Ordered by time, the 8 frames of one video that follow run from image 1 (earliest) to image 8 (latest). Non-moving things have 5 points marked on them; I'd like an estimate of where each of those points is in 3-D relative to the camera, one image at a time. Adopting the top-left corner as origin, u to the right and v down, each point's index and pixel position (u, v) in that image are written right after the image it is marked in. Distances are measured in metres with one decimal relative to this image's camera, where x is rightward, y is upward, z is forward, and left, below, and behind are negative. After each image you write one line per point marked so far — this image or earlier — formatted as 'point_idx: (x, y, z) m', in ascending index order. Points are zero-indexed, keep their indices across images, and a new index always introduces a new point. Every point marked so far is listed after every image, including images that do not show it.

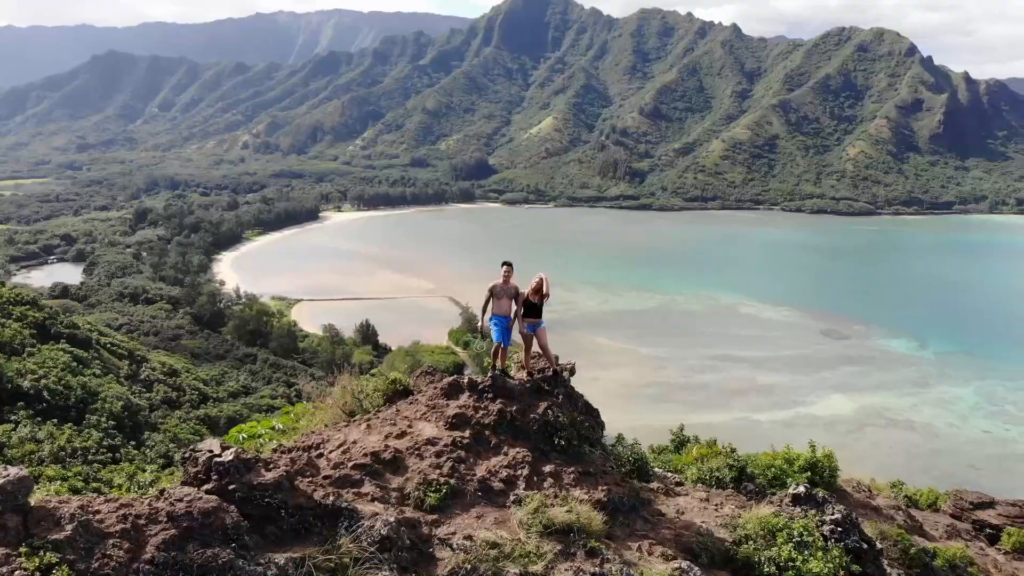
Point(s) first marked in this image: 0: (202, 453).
0: (-1.8, -1.0, +5.0) m
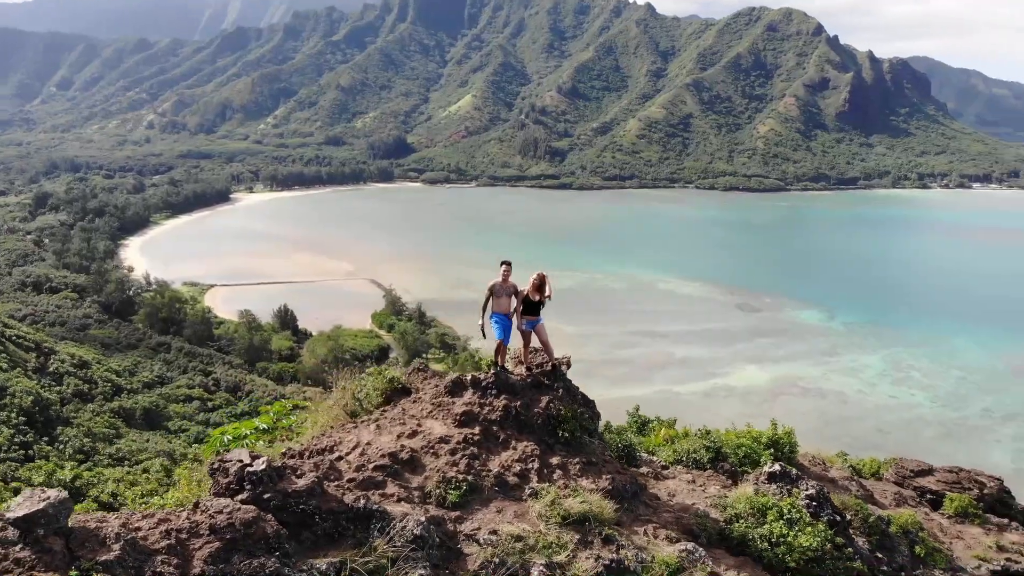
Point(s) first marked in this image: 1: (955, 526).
0: (-1.6, -1.1, +5.1) m
1: (+5.7, -3.1, +10.7) m
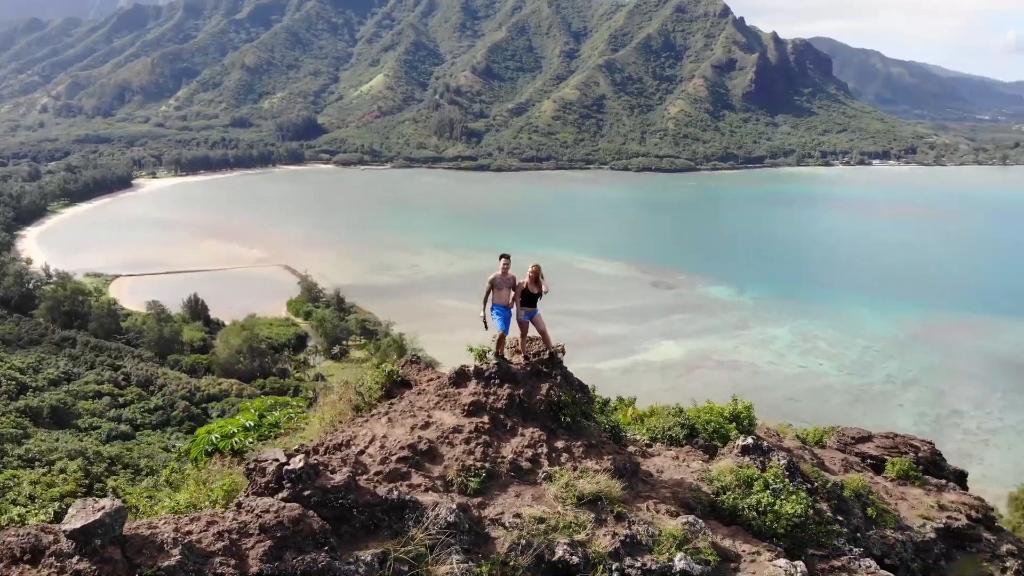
0: (-1.5, -1.1, +5.1) m
1: (+5.3, -2.8, +11.5) m
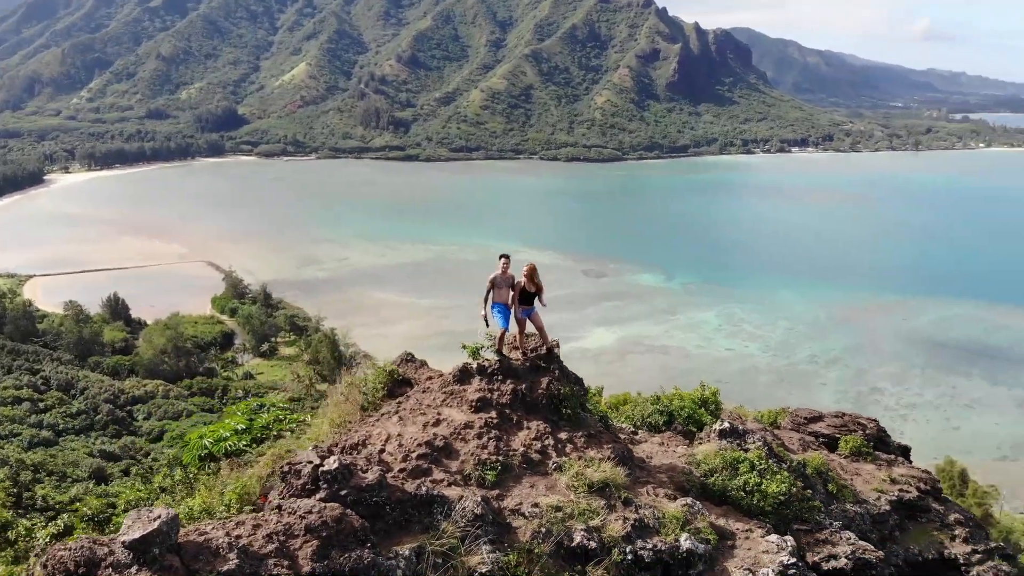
0: (-1.3, -1.1, +5.3) m
1: (+5.0, -2.6, +12.2) m
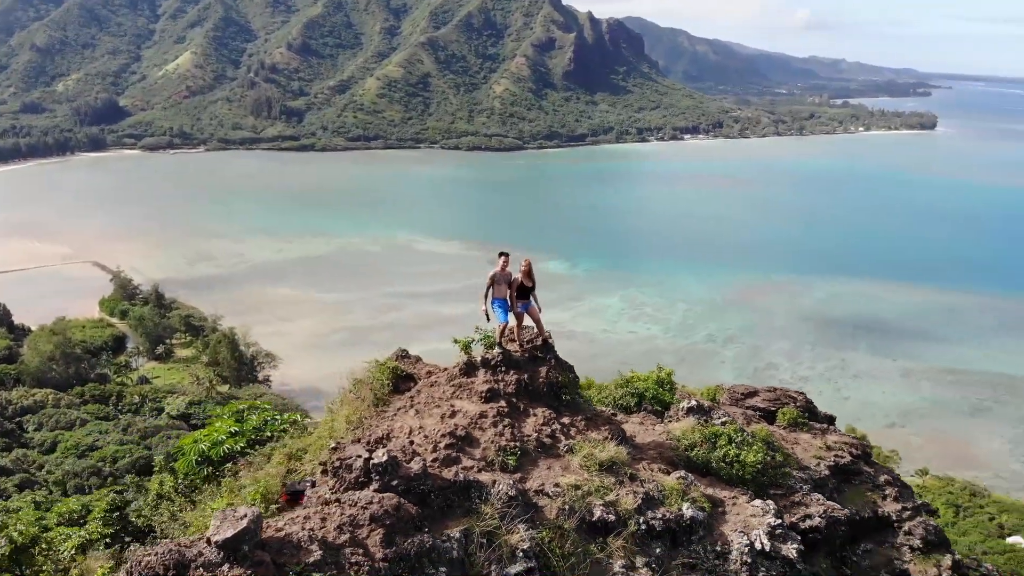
0: (-1.1, -1.1, +5.5) m
1: (+4.4, -2.3, +13.1) m
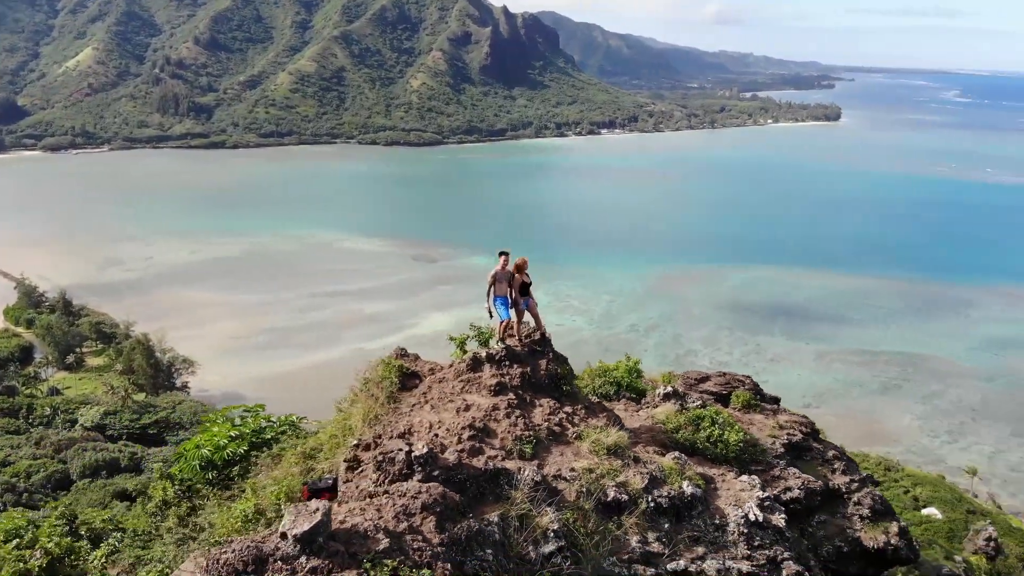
0: (-0.9, -1.2, +5.8) m
1: (+3.9, -2.1, +13.9) m
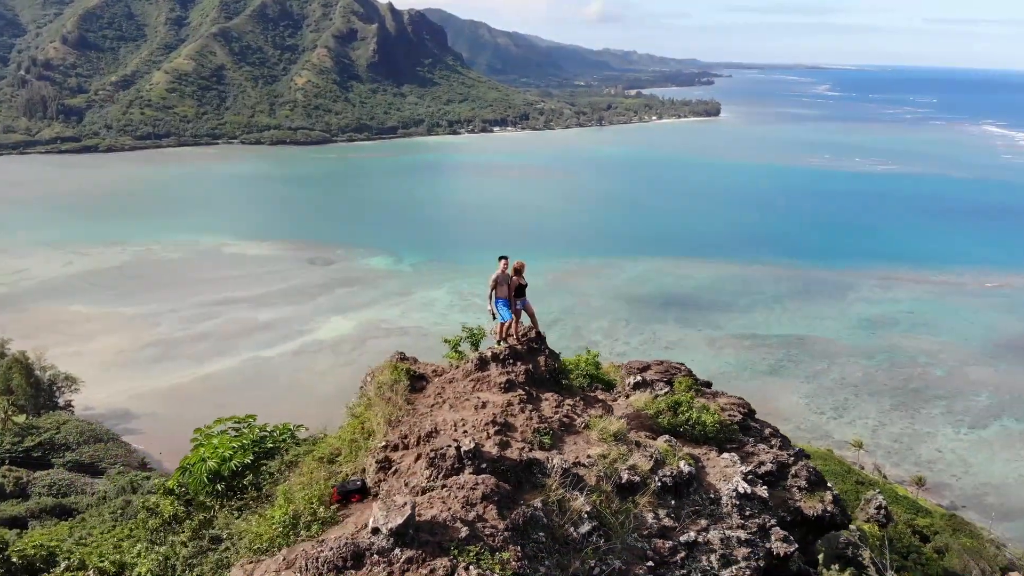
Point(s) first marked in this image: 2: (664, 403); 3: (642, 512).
0: (-0.6, -1.2, +6.2) m
1: (+3.2, -2.0, +14.8) m
2: (+1.7, -1.3, +9.5) m
3: (+1.1, -1.9, +7.0) m
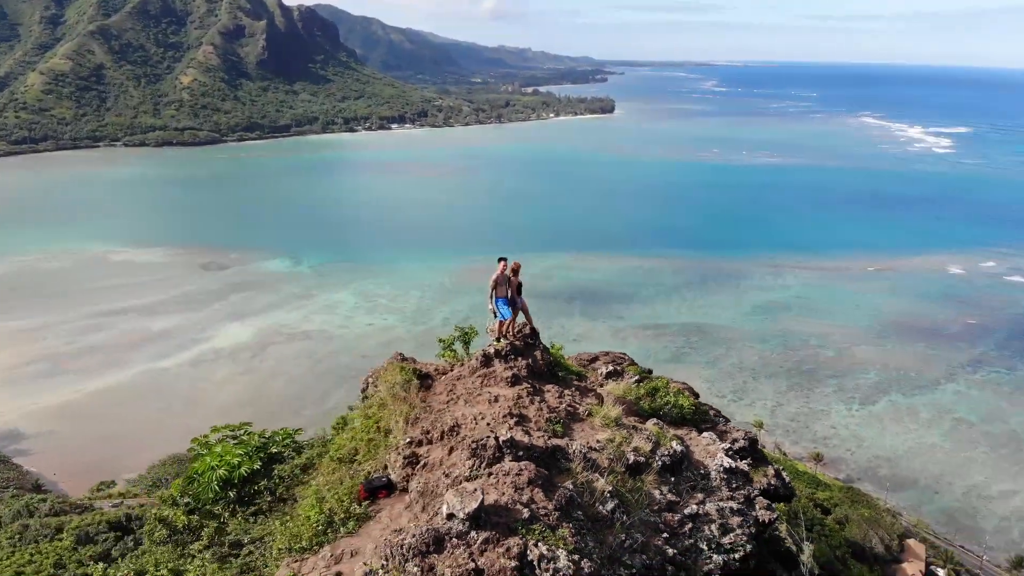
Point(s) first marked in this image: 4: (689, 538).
0: (-0.3, -1.2, +6.6) m
1: (+2.5, -1.9, +15.6) m
2: (+1.6, -1.3, +10.2) m
3: (+1.3, -1.8, +7.6) m
4: (+1.6, -2.2, +7.4) m
